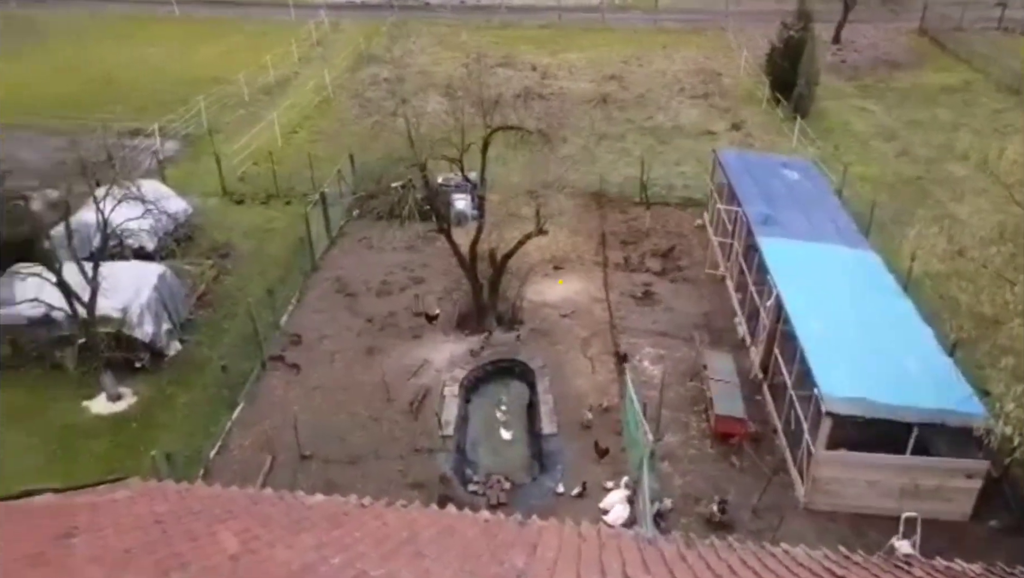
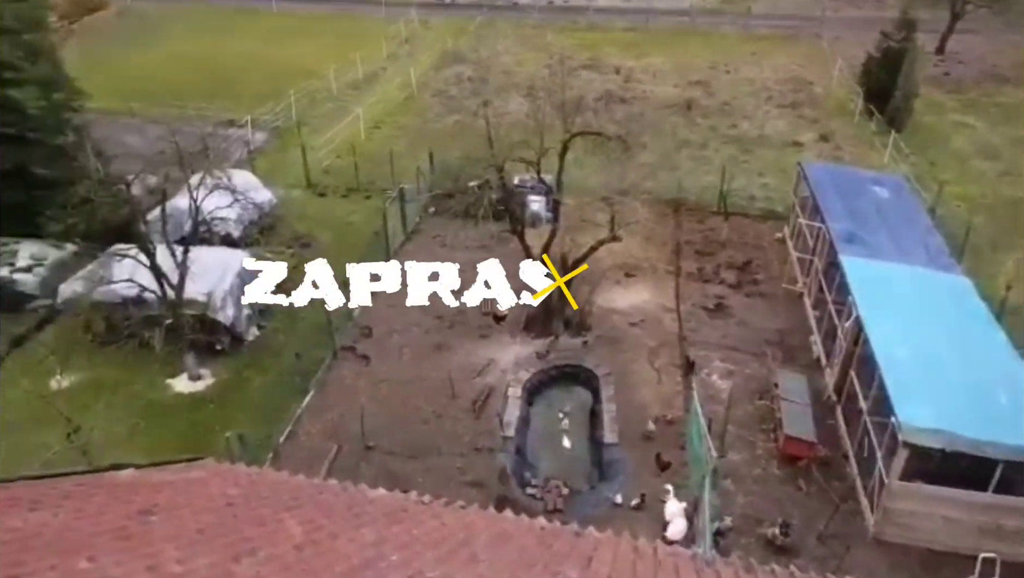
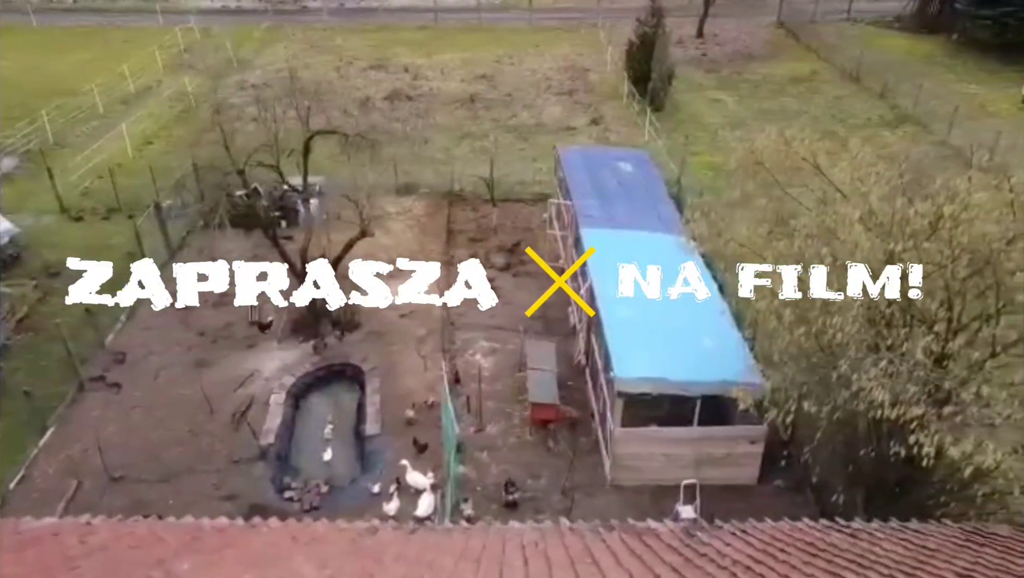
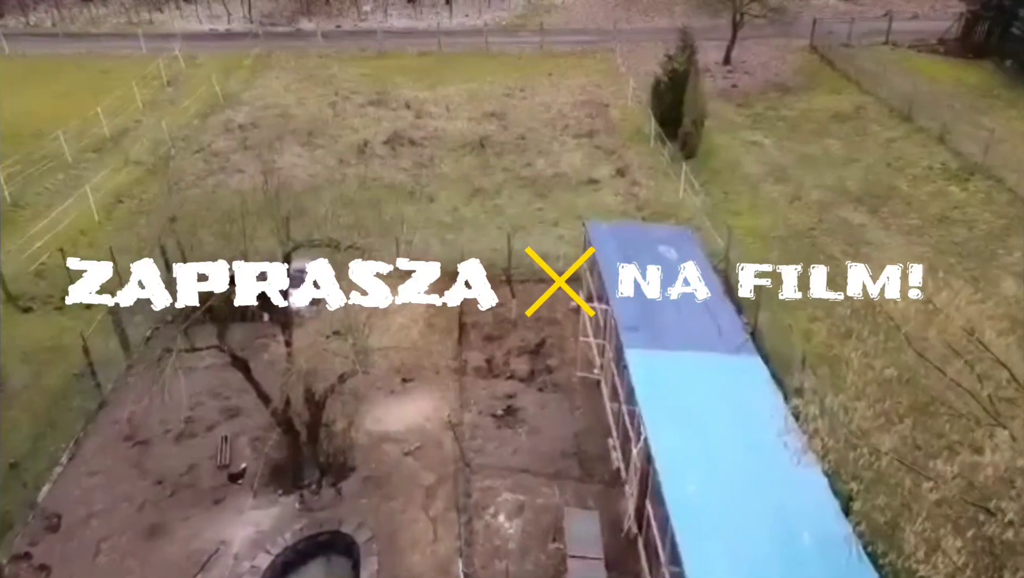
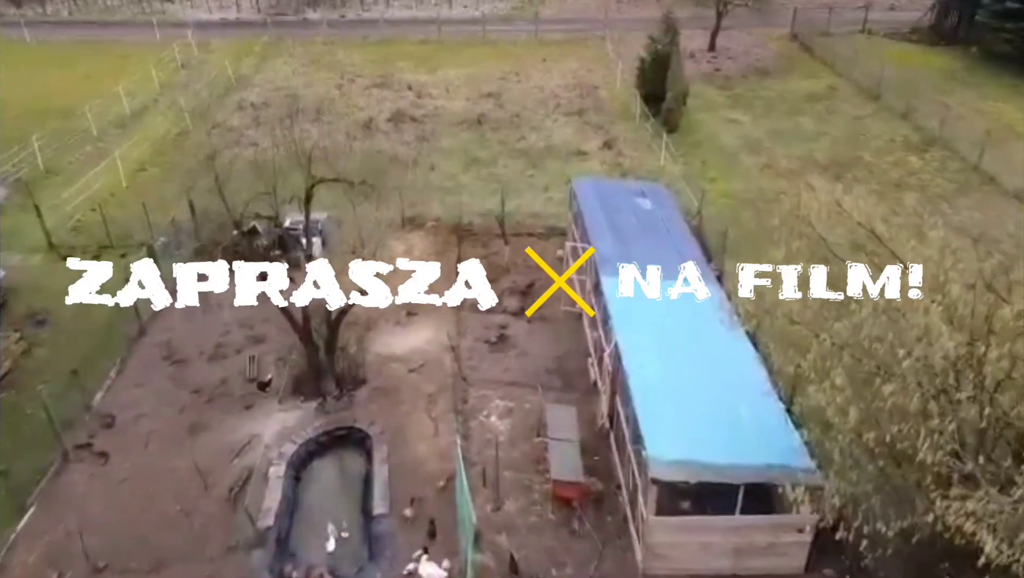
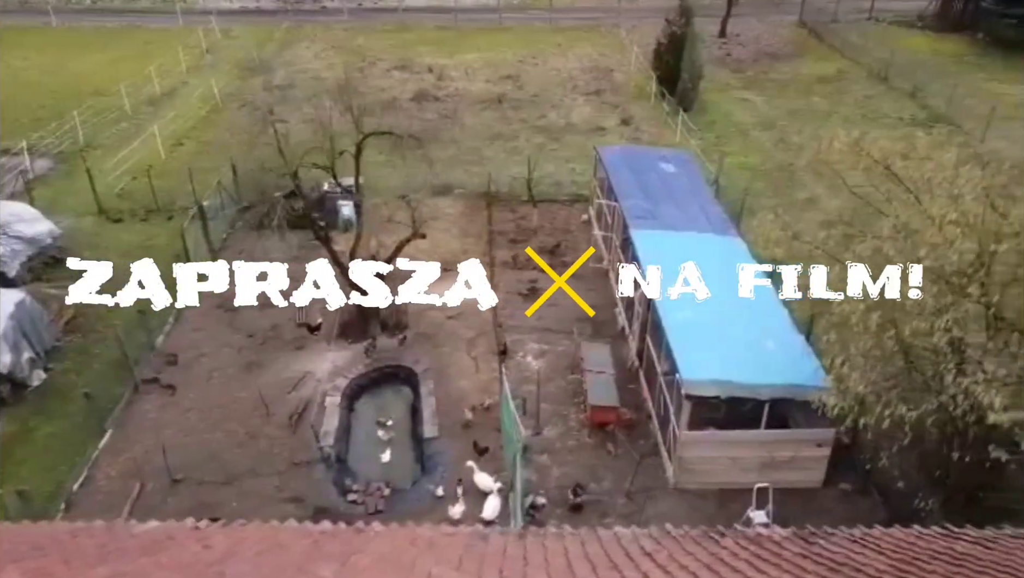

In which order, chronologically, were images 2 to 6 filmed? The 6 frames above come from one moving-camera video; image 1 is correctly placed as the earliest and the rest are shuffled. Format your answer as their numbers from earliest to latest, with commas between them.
2, 6, 3, 5, 4
